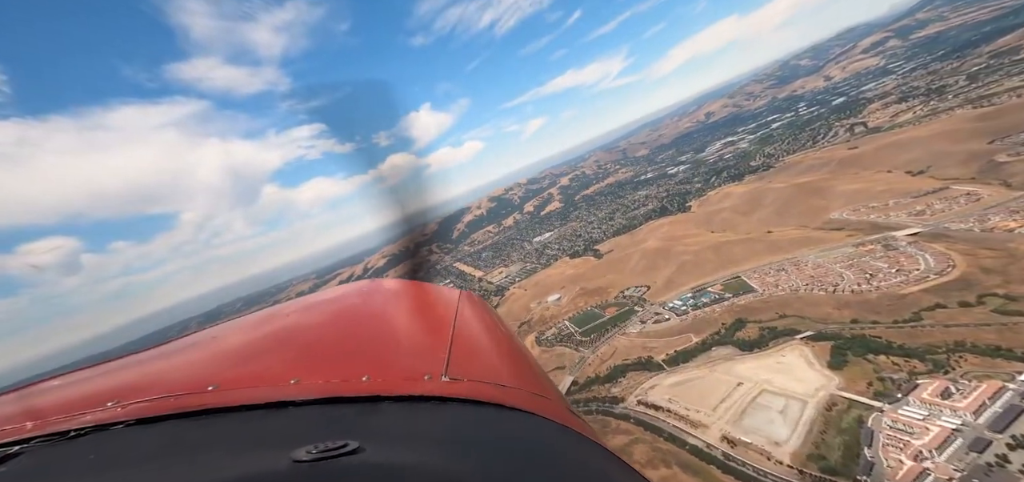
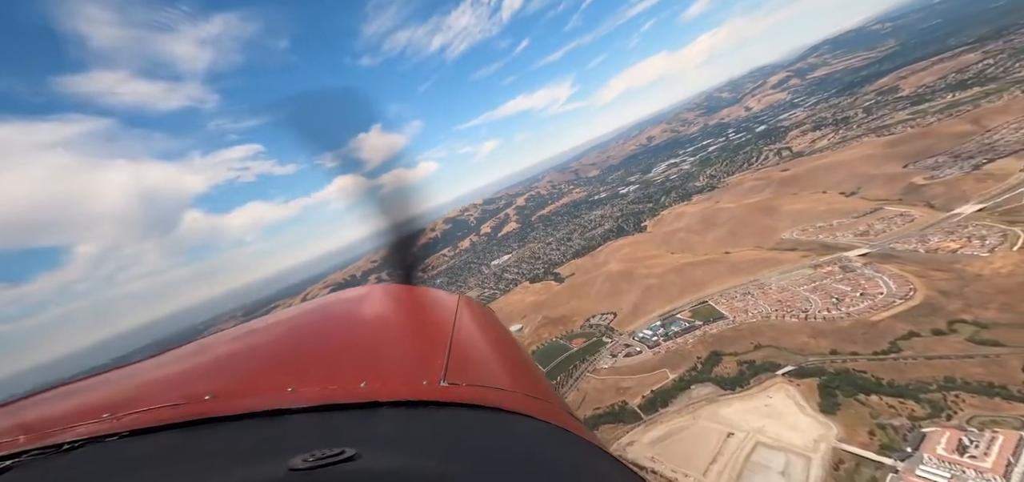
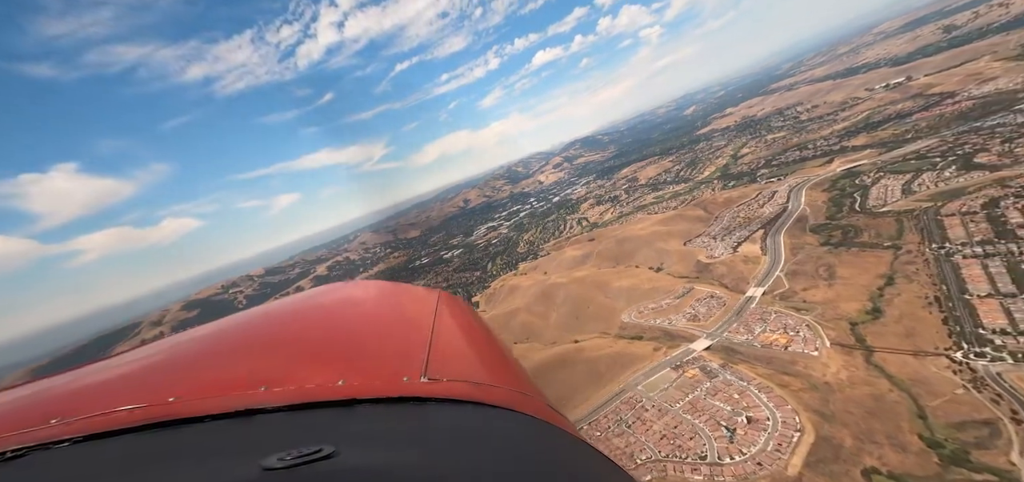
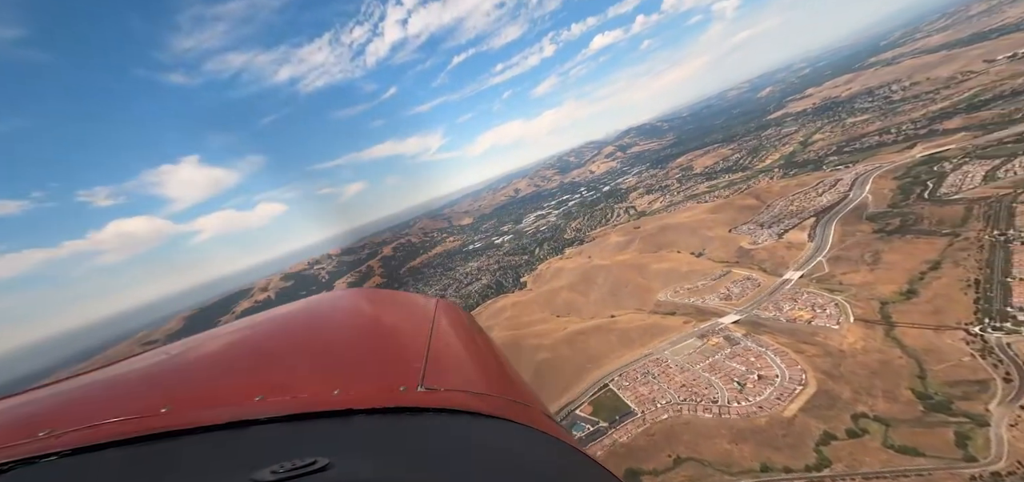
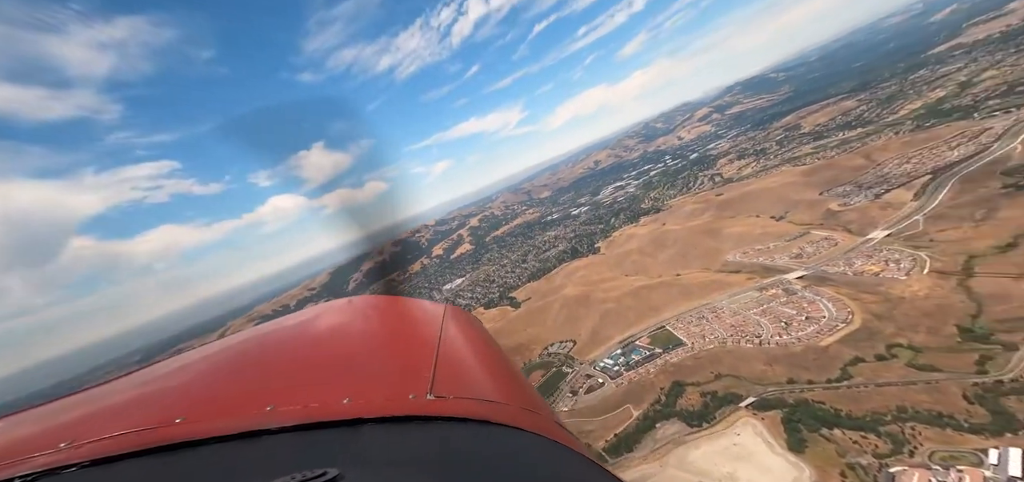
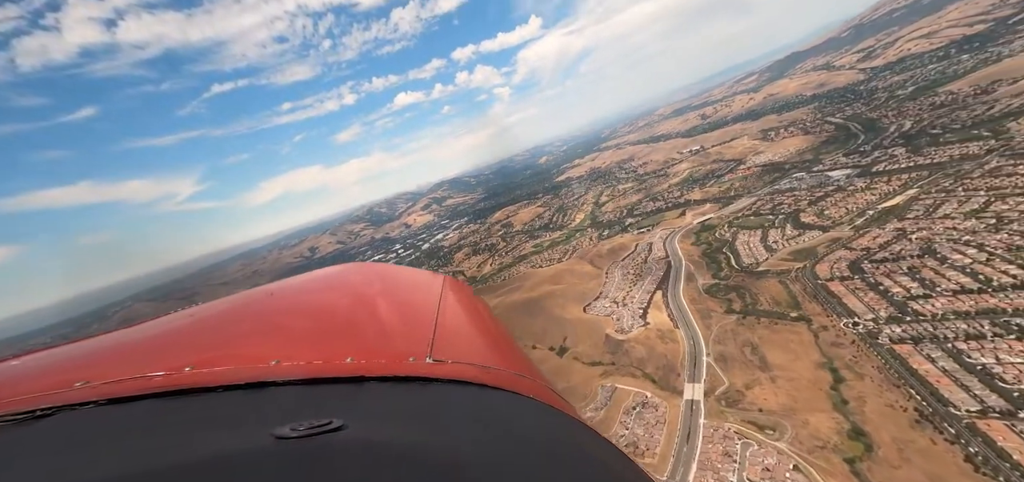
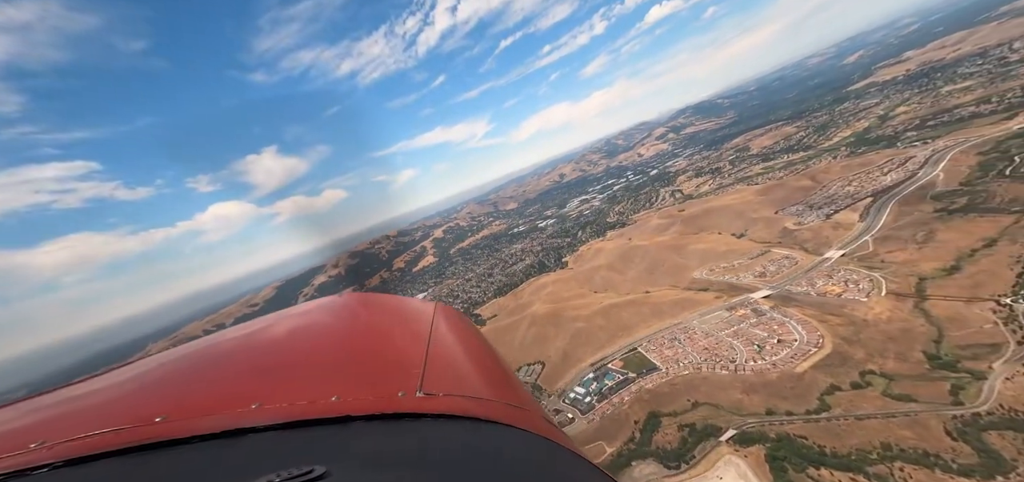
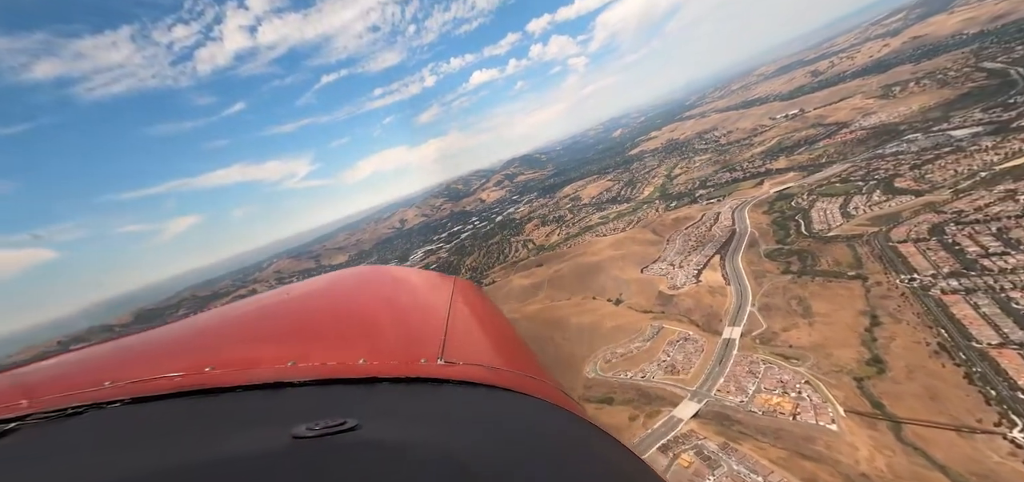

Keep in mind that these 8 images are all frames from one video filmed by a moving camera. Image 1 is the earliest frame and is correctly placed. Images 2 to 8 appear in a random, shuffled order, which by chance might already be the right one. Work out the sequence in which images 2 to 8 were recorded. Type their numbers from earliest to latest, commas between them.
2, 5, 7, 4, 3, 8, 6
